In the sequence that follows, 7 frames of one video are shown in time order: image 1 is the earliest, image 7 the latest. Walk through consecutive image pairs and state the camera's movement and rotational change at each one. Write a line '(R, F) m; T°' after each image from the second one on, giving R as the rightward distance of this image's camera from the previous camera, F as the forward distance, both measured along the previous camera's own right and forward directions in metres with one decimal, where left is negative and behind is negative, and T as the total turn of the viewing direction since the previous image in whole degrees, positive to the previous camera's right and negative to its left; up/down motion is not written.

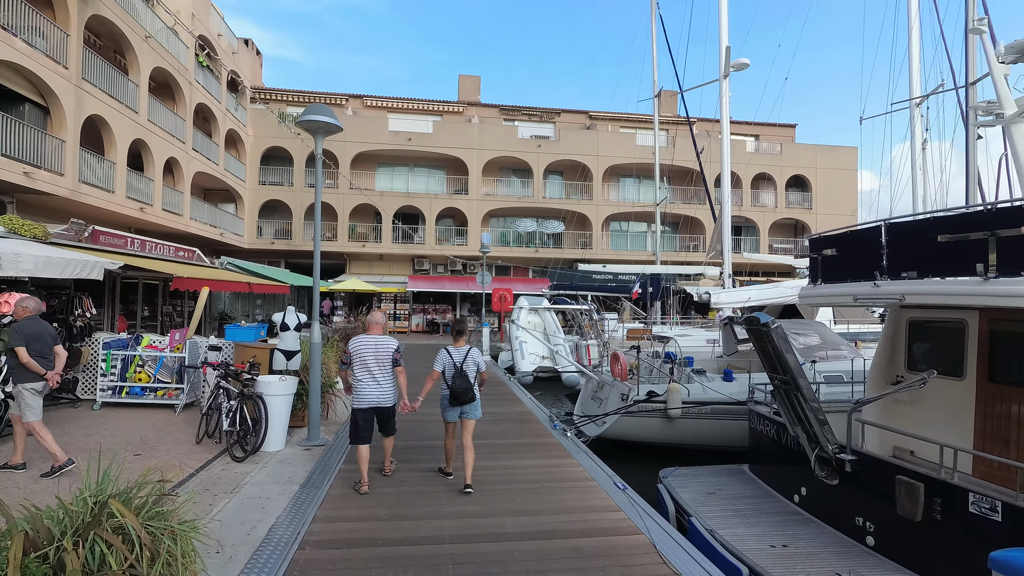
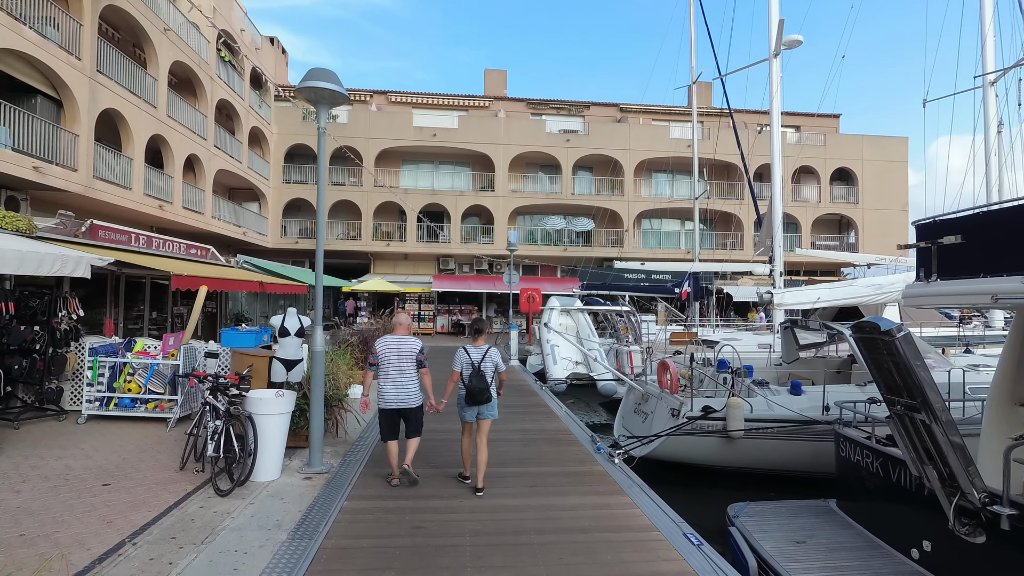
(-0.1, +1.1) m; -3°
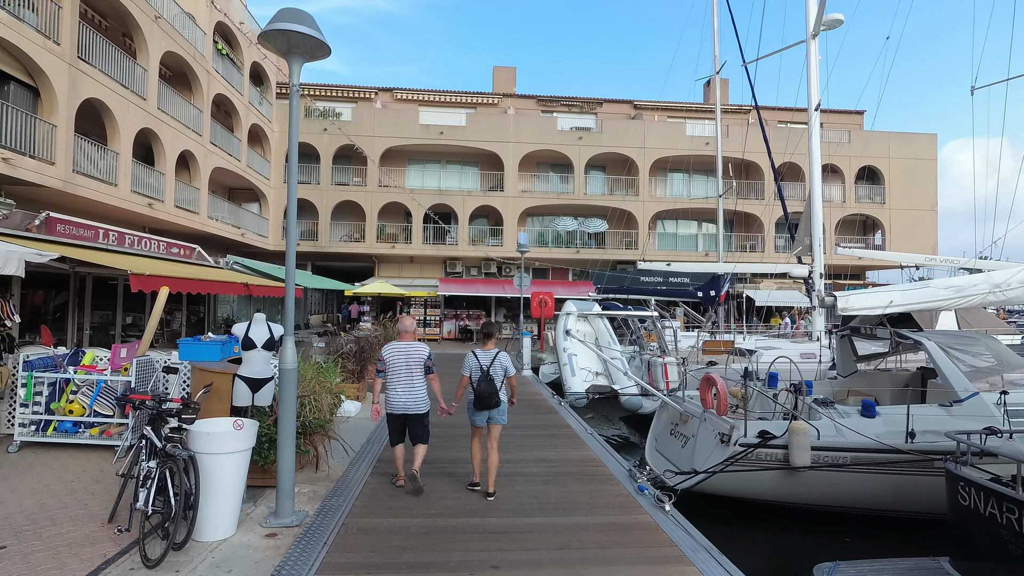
(-0.1, +1.3) m; -1°
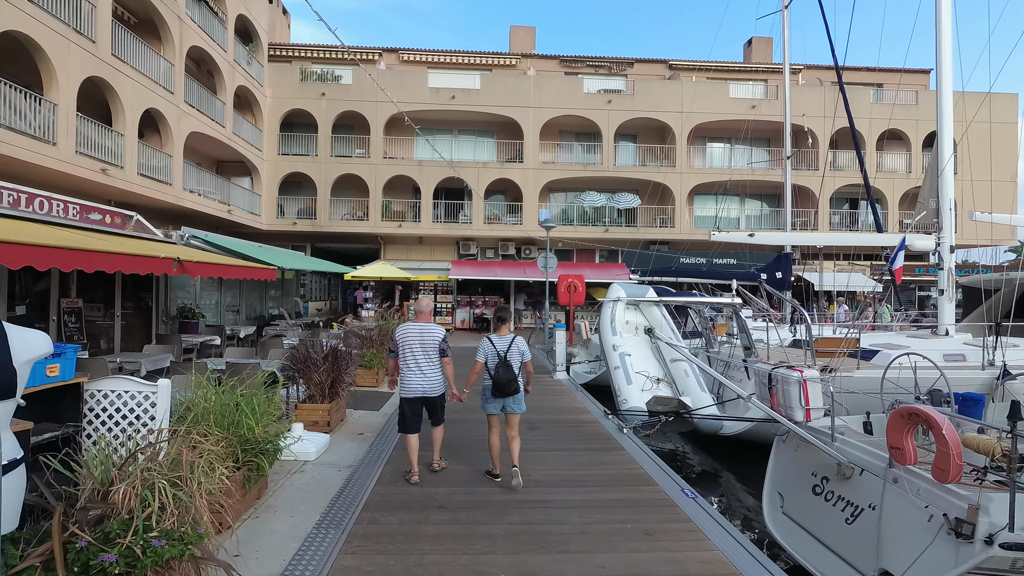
(-0.3, +3.1) m; -1°
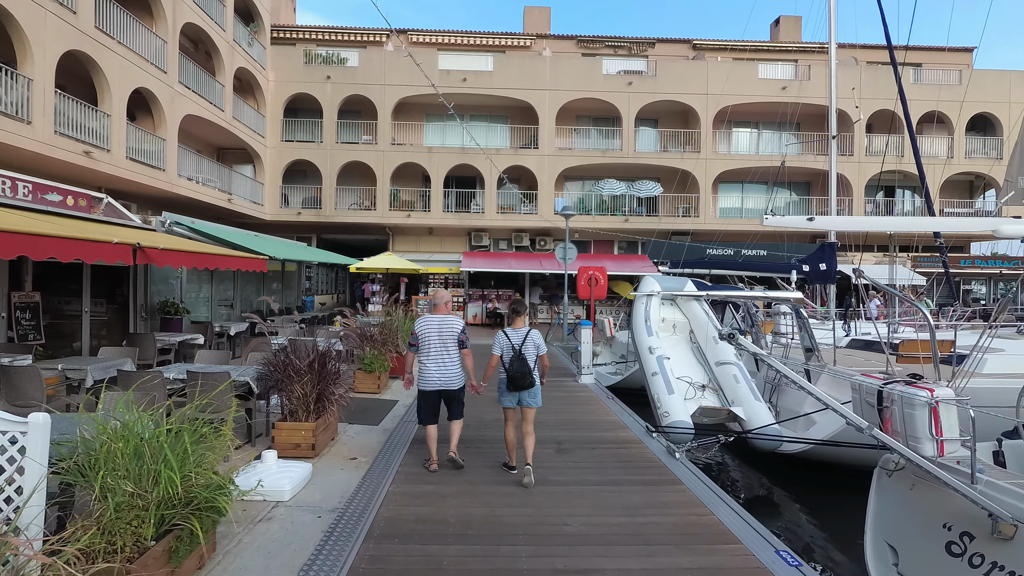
(-0.2, +1.3) m; -1°
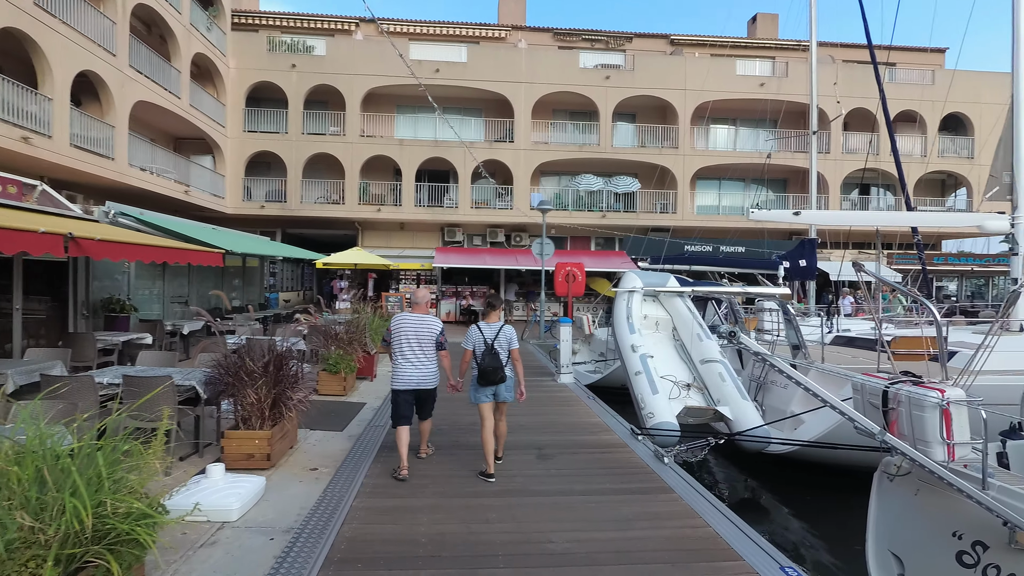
(0.0, +0.4) m; +3°
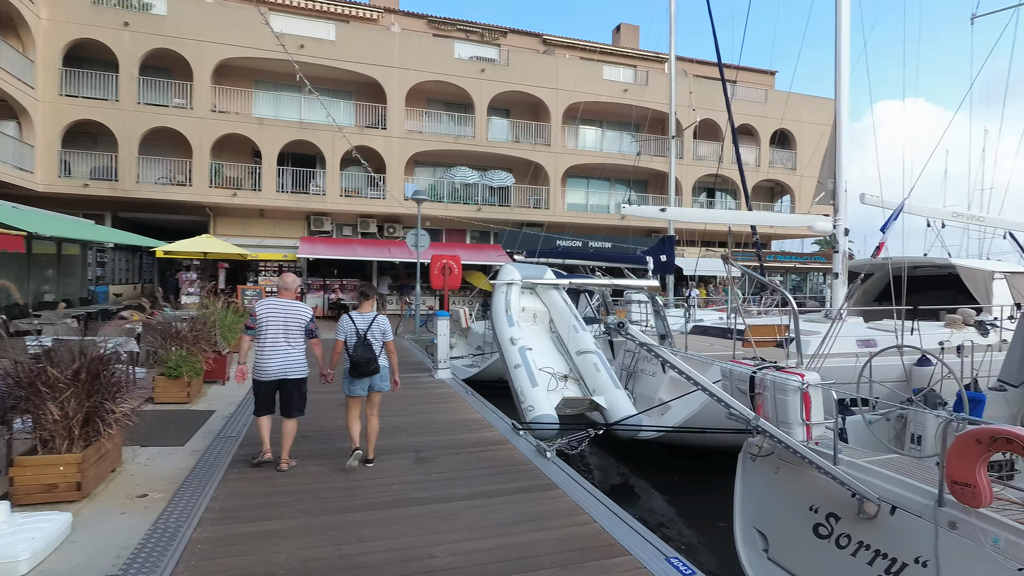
(0.0, +0.3) m; +13°
